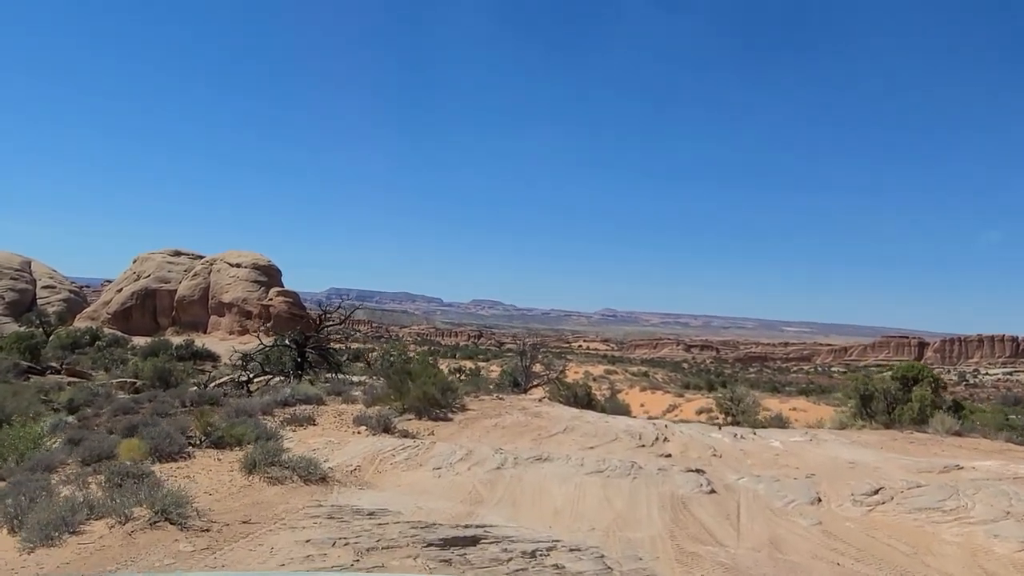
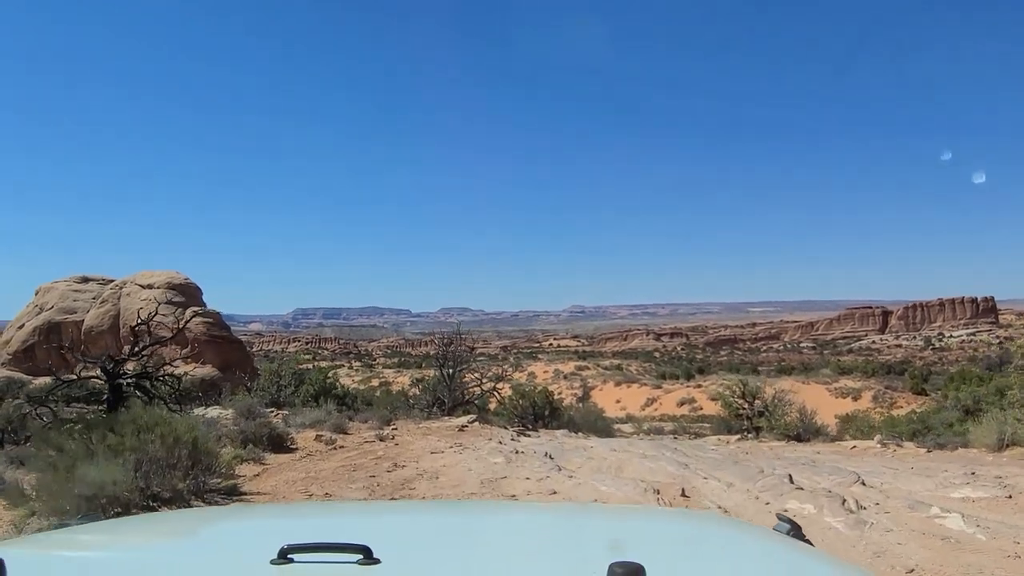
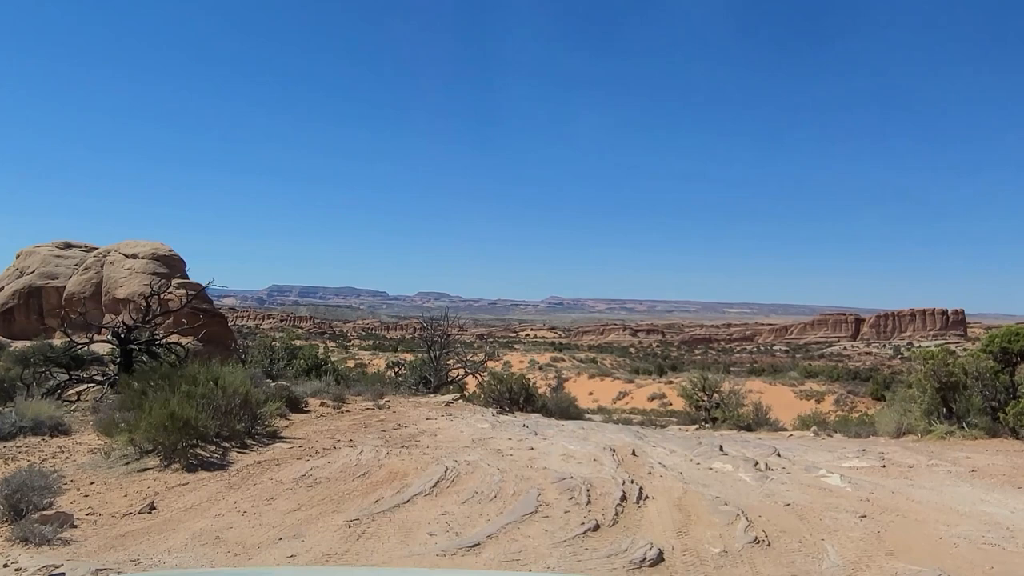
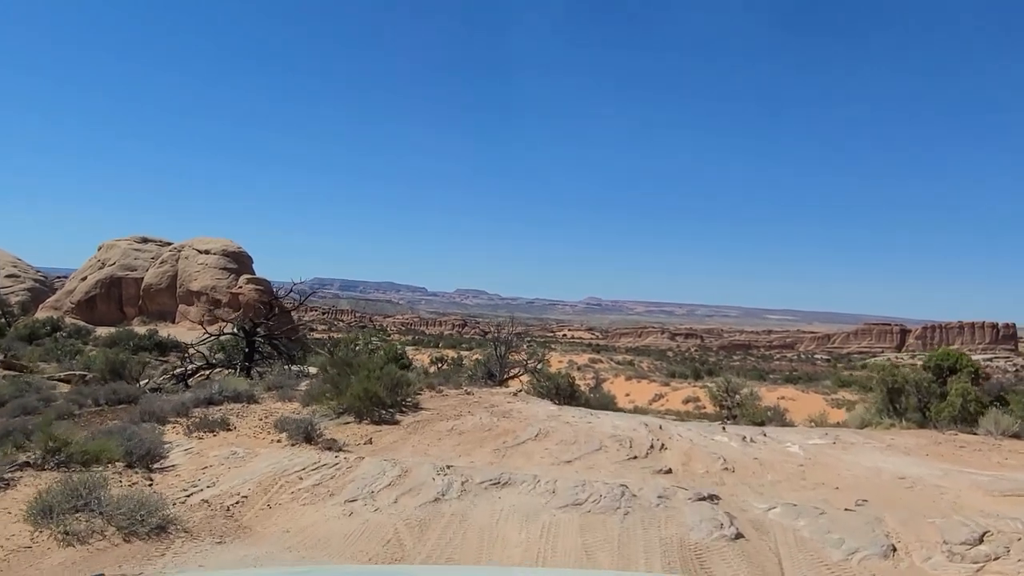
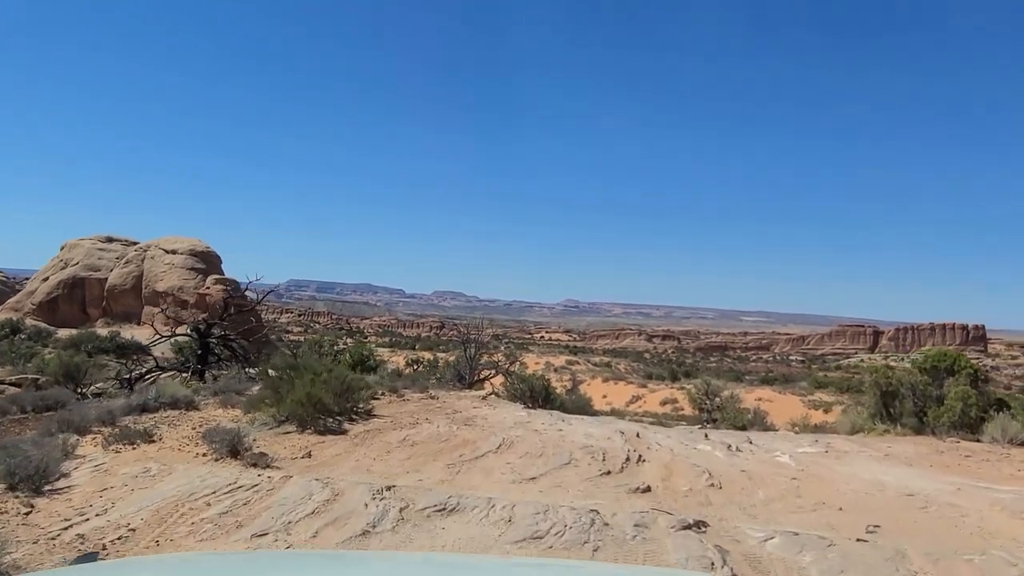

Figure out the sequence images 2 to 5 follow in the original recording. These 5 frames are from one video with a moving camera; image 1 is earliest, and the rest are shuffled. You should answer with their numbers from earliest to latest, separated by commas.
4, 5, 3, 2
